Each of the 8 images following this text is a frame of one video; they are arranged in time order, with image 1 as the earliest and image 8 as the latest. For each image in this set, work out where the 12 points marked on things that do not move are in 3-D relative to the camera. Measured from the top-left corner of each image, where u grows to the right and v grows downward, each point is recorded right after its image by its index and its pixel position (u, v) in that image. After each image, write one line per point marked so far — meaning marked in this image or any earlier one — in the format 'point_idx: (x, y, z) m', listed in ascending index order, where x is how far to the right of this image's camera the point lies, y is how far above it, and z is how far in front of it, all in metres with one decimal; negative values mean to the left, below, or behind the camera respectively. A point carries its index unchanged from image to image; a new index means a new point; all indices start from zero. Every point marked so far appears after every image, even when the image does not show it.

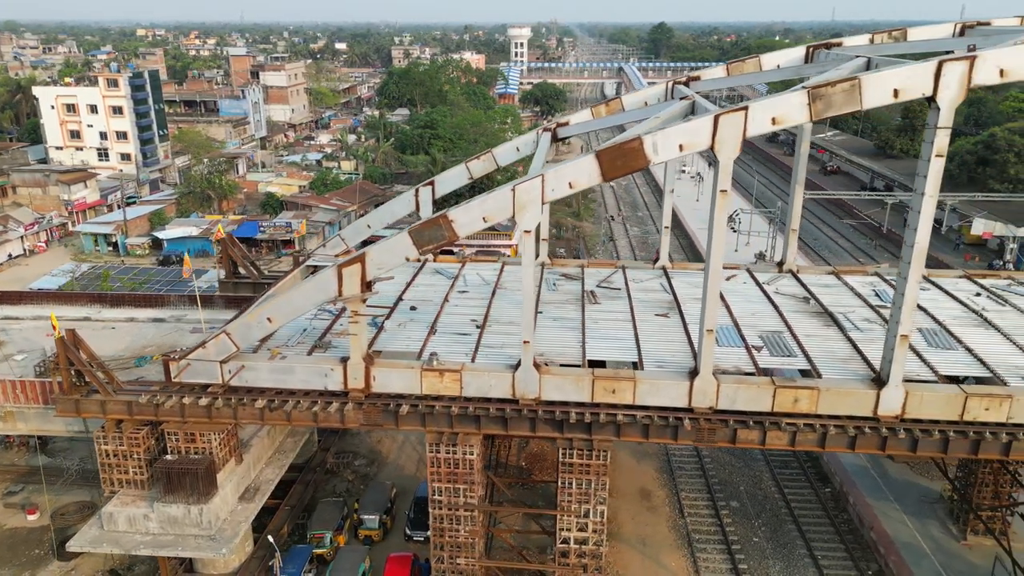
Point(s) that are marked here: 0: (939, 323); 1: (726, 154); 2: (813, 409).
0: (+8.9, -0.7, +15.2) m
1: (+3.4, +2.1, +11.4) m
2: (+5.3, -2.1, +12.6) m
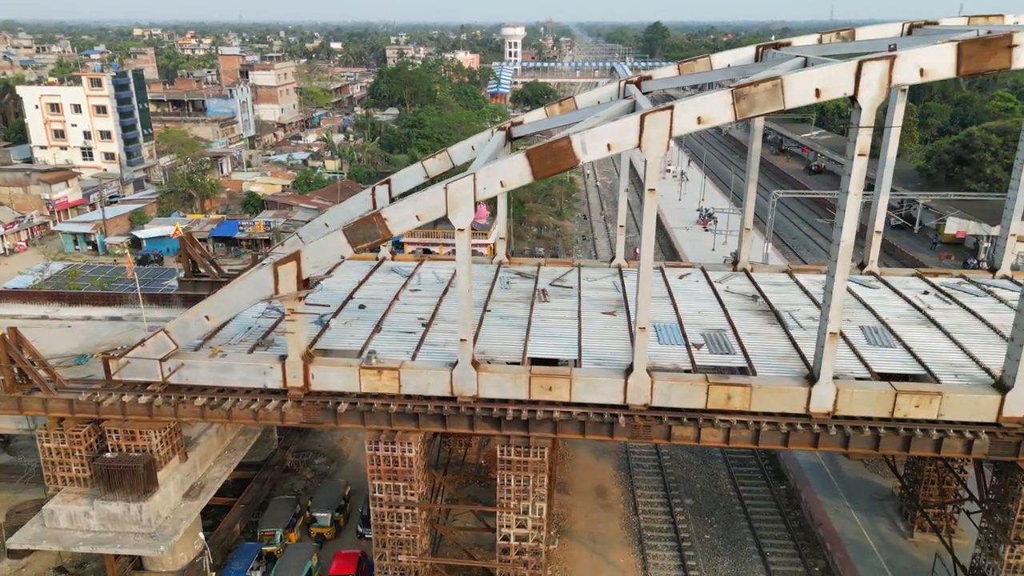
0: (+7.8, -0.7, +15.3) m
1: (+2.3, +2.2, +11.5) m
2: (+4.1, -2.1, +12.7) m
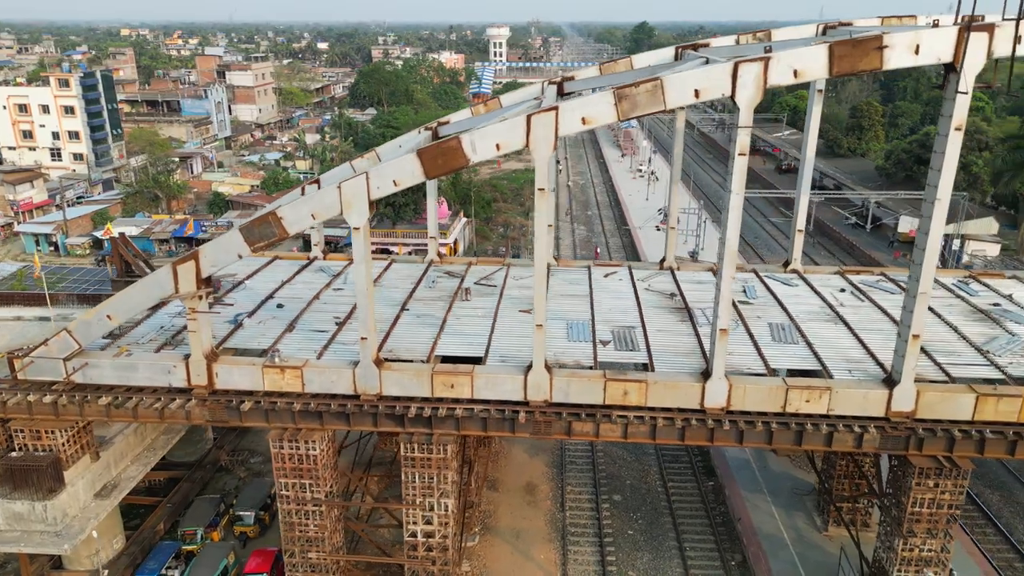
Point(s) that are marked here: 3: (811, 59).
0: (+6.0, -0.6, +15.5) m
1: (+0.5, +2.2, +11.7) m
2: (+2.3, -2.0, +12.8) m
3: (+4.5, +3.4, +10.9) m
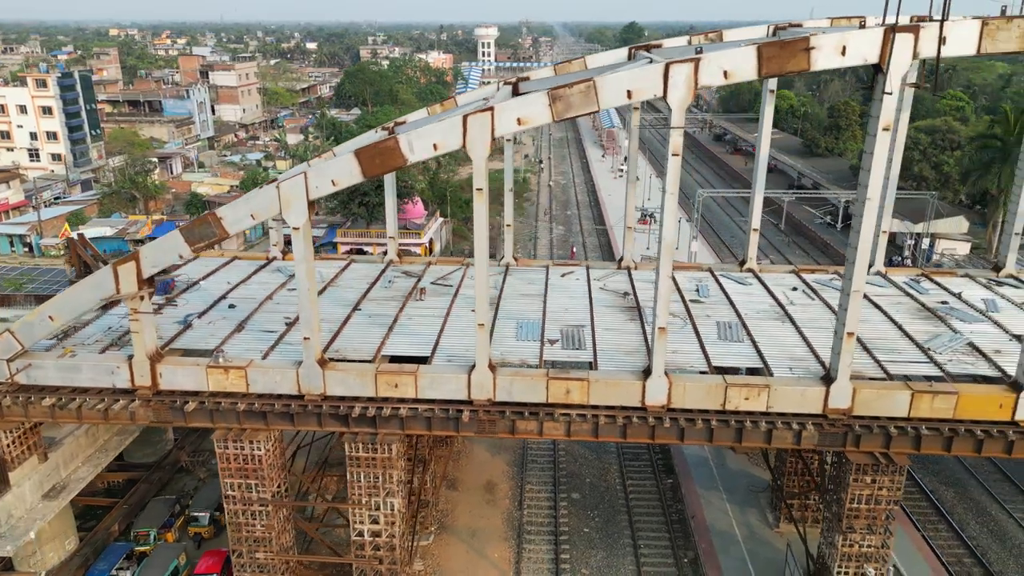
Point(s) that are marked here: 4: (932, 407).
0: (+4.9, -0.6, +15.7) m
1: (-0.6, +2.2, +11.7) m
2: (+1.3, -2.0, +12.9) m
3: (+3.5, +3.5, +11.0) m
4: (+7.2, -2.0, +12.3) m
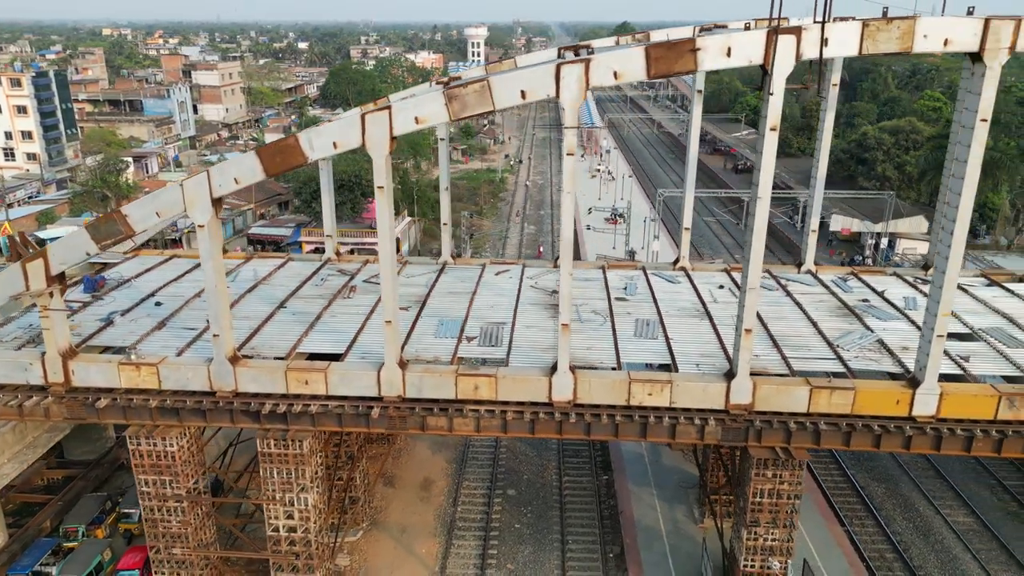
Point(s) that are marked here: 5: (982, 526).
0: (+3.2, -0.6, +15.9) m
1: (-2.2, +2.2, +11.9) m
2: (-0.4, -1.9, +13.1) m
3: (+1.8, +3.5, +11.1) m
4: (+5.5, -2.0, +12.5) m
5: (+11.4, -5.8, +17.6) m
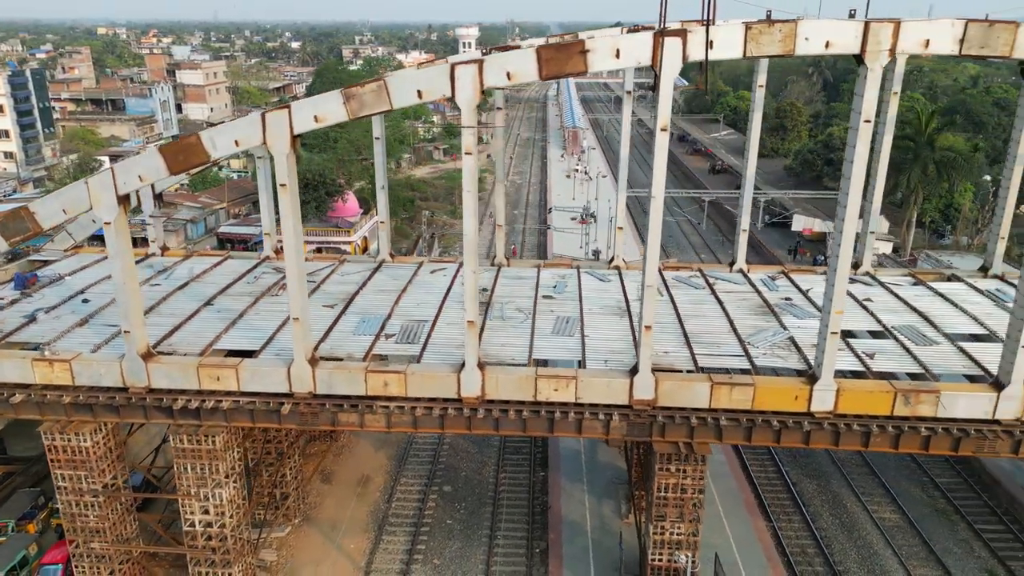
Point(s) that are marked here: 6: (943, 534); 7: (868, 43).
0: (+1.5, -0.5, +16.0) m
1: (-3.9, +2.3, +12.0) m
2: (-2.0, -1.9, +13.2) m
3: (+0.1, +3.5, +11.3) m
4: (+3.8, -1.9, +12.7) m
5: (+9.7, -5.8, +17.8) m
6: (+10.4, -5.9, +17.4) m
7: (+5.3, +3.7, +10.8) m
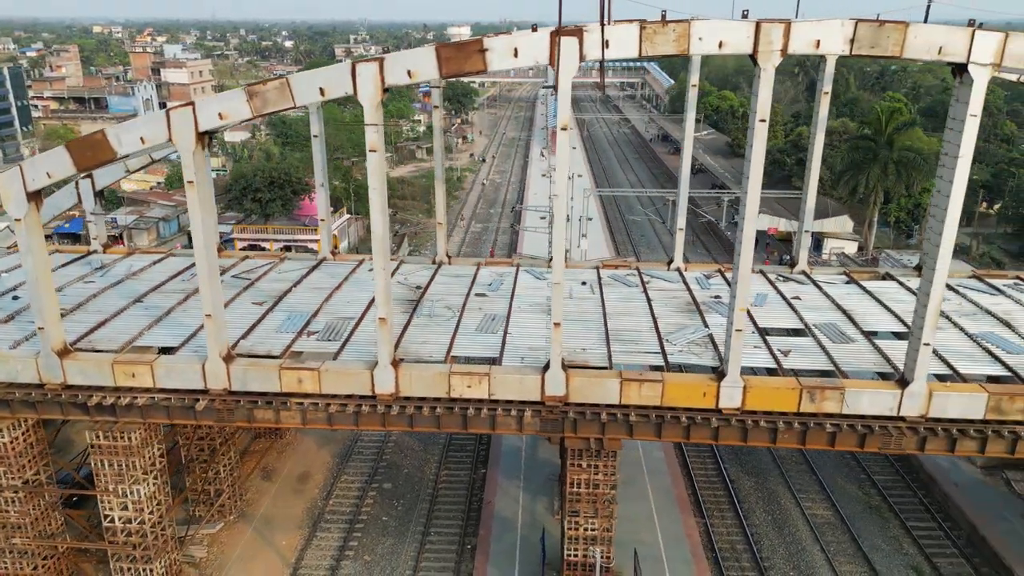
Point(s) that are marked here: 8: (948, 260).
0: (-0.1, -0.5, +16.1) m
1: (-5.5, +2.4, +12.1) m
2: (-3.6, -1.8, +13.3) m
3: (-1.4, +3.6, +11.4) m
4: (+2.2, -1.9, +12.8) m
5: (+8.1, -5.7, +17.9) m
6: (+8.7, -5.9, +17.5) m
7: (+3.7, +3.7, +10.9) m
8: (+7.1, +0.5, +11.7) m
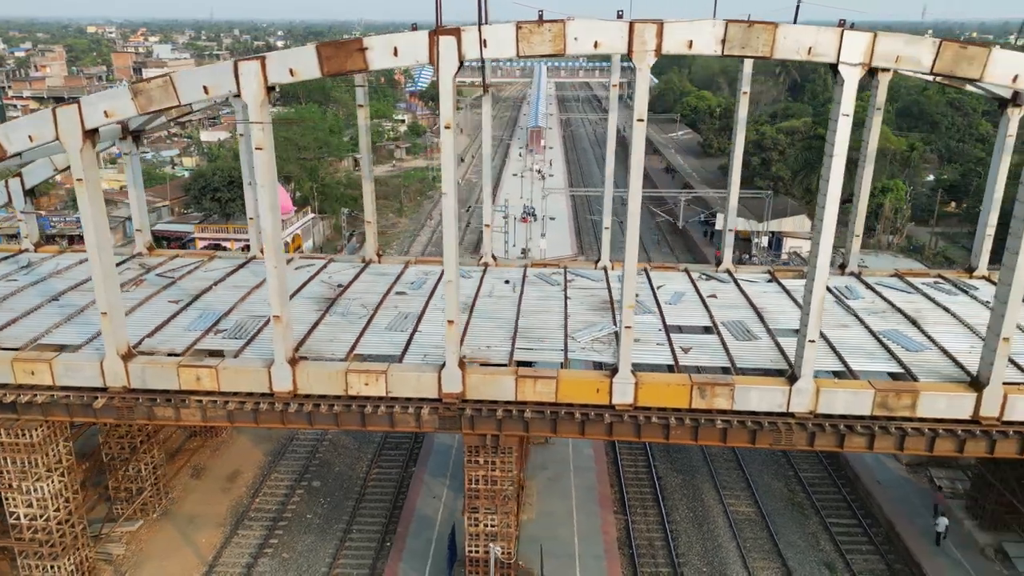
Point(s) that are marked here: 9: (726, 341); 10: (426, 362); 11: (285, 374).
0: (-2.0, -0.4, +16.2) m
1: (-7.4, +2.4, +12.2) m
2: (-5.5, -1.8, +13.4) m
3: (-3.3, +3.6, +11.5) m
4: (+0.3, -1.9, +12.9) m
5: (+6.2, -5.7, +18.1) m
6: (+6.8, -5.8, +17.6) m
7: (+1.9, +3.8, +11.0) m
8: (+5.2, +0.5, +11.8) m
9: (+4.3, -1.1, +14.6) m
10: (-1.6, -1.4, +13.7) m
11: (-4.2, -1.6, +13.2) m
